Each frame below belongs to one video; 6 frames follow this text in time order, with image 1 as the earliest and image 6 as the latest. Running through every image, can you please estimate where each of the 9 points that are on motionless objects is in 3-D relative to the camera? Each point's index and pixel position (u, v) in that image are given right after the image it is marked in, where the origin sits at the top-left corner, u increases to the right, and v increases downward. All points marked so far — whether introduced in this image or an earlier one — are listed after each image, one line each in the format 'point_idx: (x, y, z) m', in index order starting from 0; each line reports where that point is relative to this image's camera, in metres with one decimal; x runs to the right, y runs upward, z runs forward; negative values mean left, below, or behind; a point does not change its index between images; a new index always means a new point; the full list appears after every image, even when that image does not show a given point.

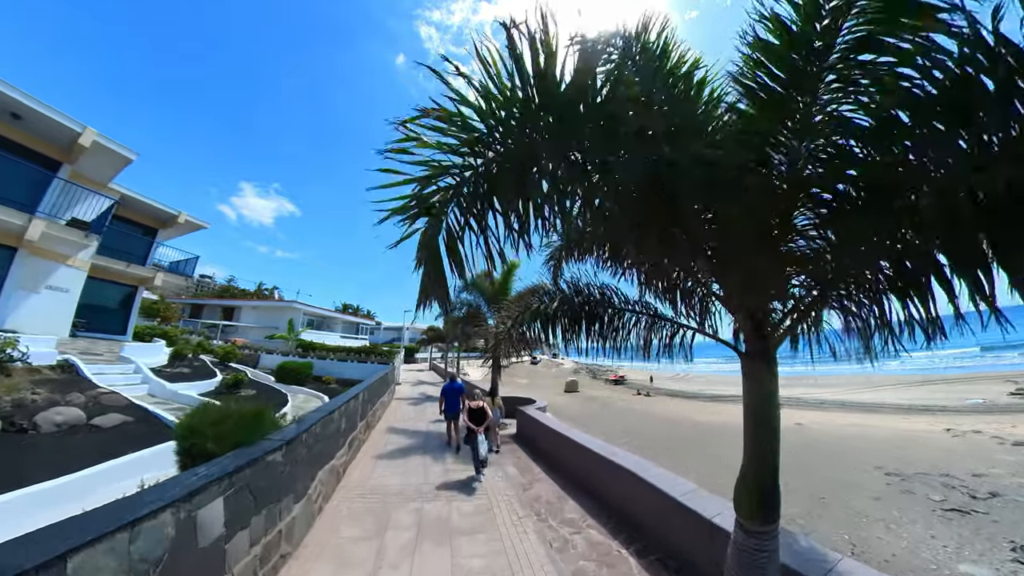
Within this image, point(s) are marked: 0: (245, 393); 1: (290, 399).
0: (-7.1, -2.8, +10.0) m
1: (-6.4, -3.2, +10.6) m
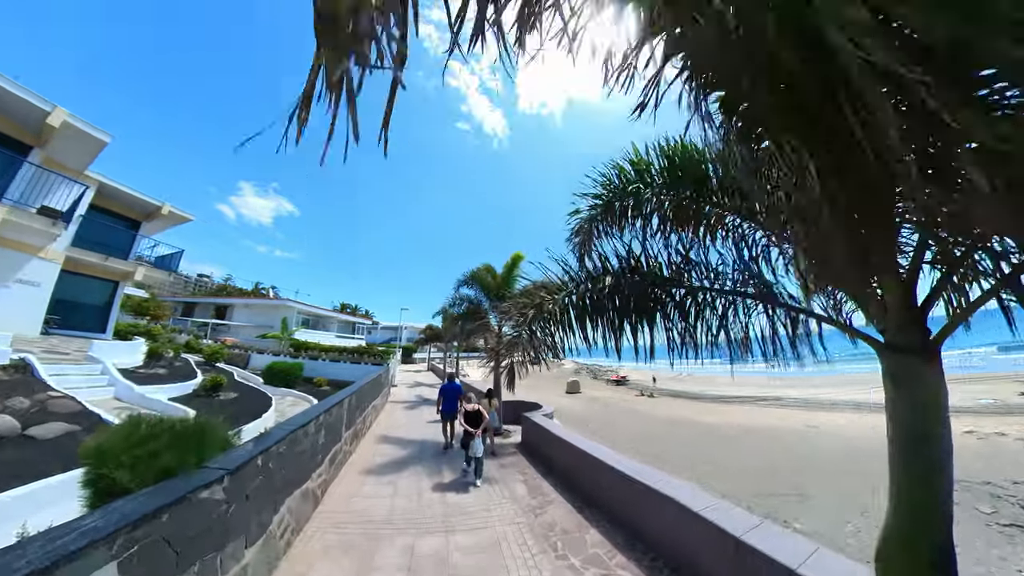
0: (-7.0, -2.6, +9.1) m
1: (-6.2, -3.0, +9.8) m
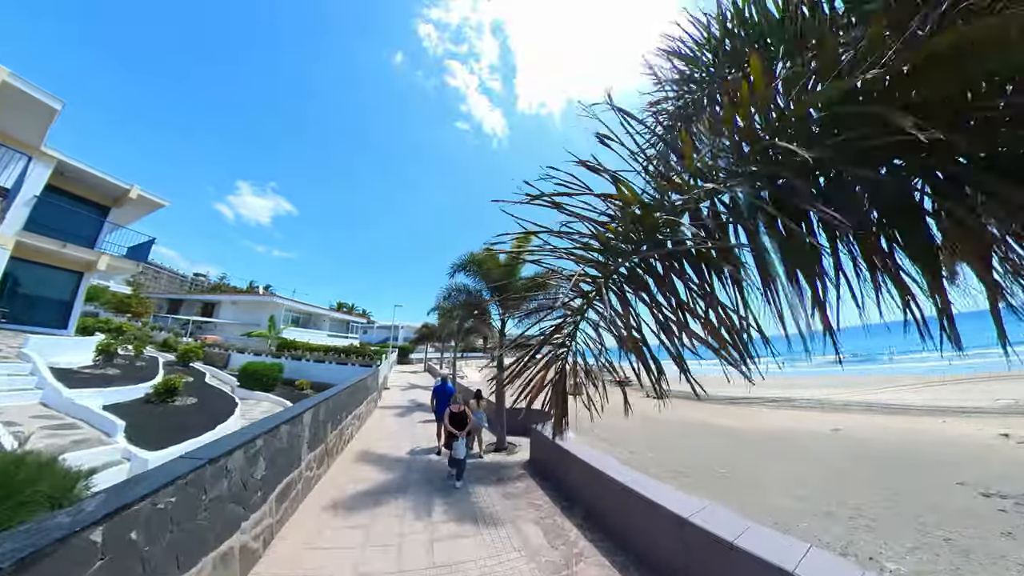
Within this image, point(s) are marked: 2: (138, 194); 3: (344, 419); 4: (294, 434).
0: (-6.9, -2.4, +7.7) m
1: (-6.1, -2.8, +8.4) m
2: (-14.2, +3.7, +14.3) m
3: (-3.0, -2.3, +6.7) m
4: (-2.4, -1.6, +4.1) m
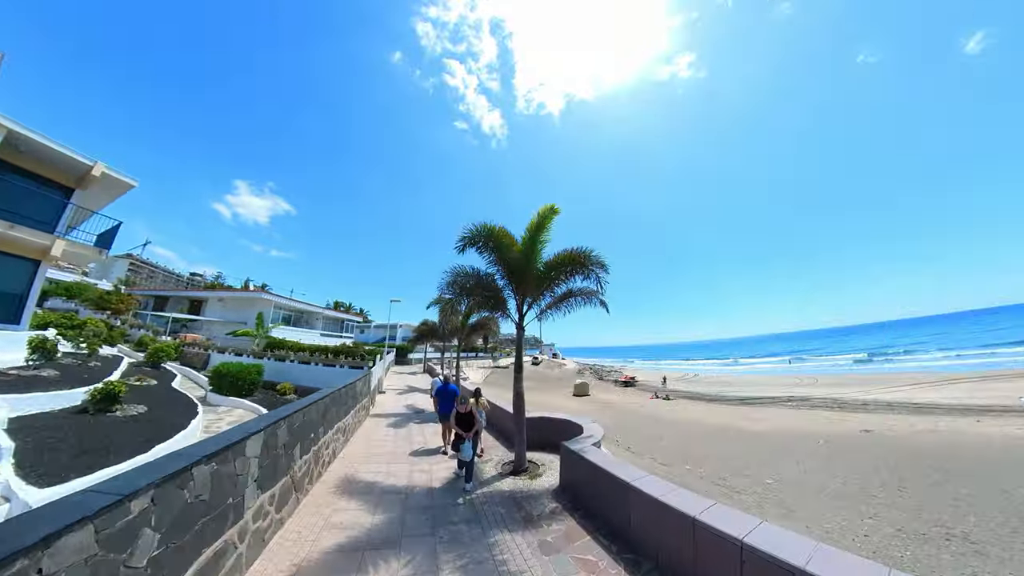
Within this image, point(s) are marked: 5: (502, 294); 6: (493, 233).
0: (-6.5, -2.1, +6.3) m
1: (-5.8, -2.5, +7.0) m
2: (-13.9, +4.0, +12.8) m
3: (-2.6, -2.0, +5.3) m
4: (-2.0, -1.3, +2.7) m
5: (-0.2, -0.1, +5.9) m
6: (-0.3, +0.9, +5.6) m
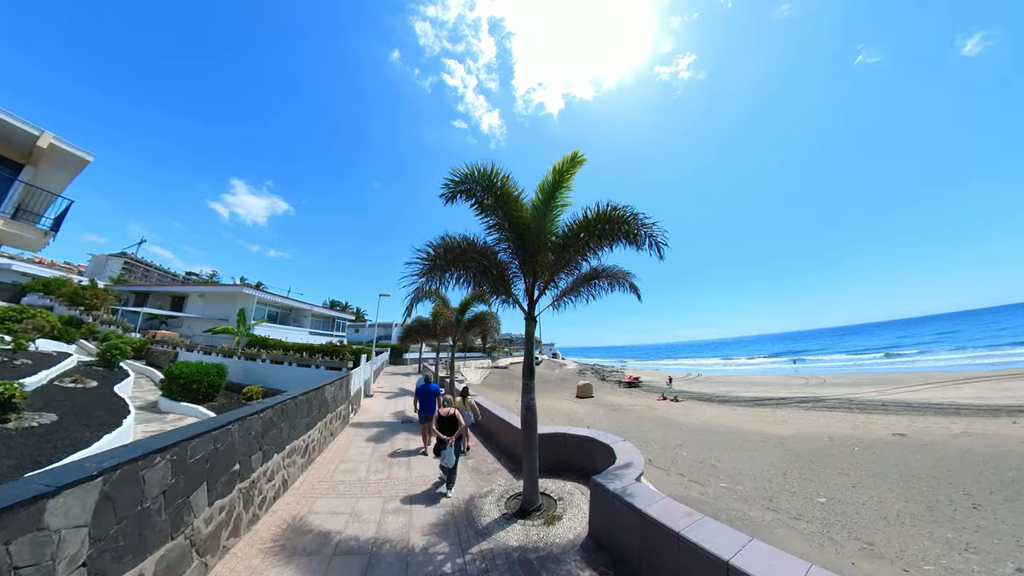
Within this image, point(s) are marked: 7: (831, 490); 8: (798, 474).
0: (-6.4, -1.8, +4.9) m
1: (-5.7, -2.2, +5.5) m
2: (-13.8, +4.3, +11.4) m
3: (-2.5, -1.8, +3.9) m
4: (-1.9, -1.0, +1.3) m
5: (-0.1, +0.2, +4.5) m
6: (-0.2, +1.2, +4.2) m
7: (+7.5, -4.8, +8.9) m
8: (+7.7, -5.0, +10.2) m
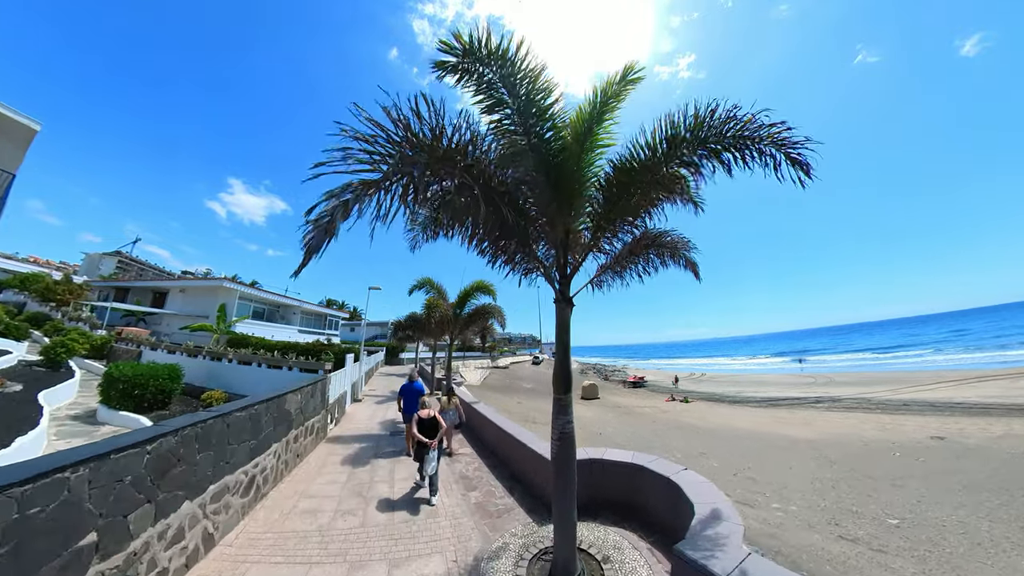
0: (-6.2, -1.5, +3.5) m
1: (-5.5, -1.9, +4.2) m
2: (-13.7, +4.6, +10.0) m
3: (-2.3, -1.5, +2.5) m
4: (-1.7, -0.8, -0.1) m
5: (+0.1, +0.5, +3.2) m
6: (0.0, +1.4, +2.8) m
7: (+7.7, -4.5, +7.5) m
8: (+7.9, -4.8, +8.9) m
